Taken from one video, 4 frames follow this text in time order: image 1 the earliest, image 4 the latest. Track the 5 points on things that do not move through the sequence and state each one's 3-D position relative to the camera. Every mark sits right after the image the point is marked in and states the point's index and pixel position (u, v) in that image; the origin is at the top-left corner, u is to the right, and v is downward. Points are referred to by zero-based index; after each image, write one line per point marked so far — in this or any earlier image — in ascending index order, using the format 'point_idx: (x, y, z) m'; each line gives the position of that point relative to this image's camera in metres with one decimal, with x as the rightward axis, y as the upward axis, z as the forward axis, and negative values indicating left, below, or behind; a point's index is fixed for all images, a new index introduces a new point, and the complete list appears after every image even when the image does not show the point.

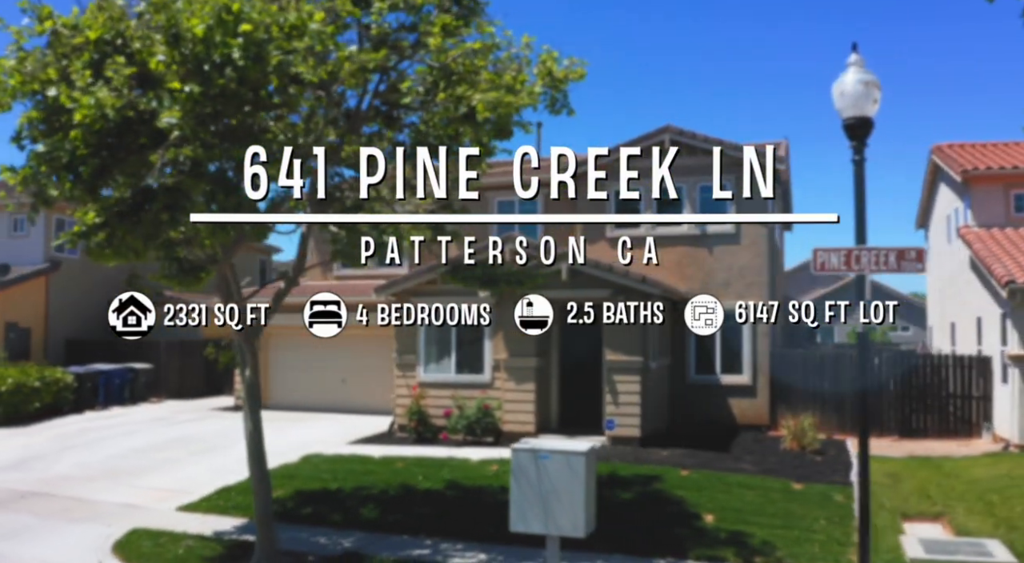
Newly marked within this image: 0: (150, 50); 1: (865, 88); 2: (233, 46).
0: (-6.5, +4.2, +15.5) m
1: (+6.5, +3.6, +15.9) m
2: (-4.9, +4.2, +15.2) m
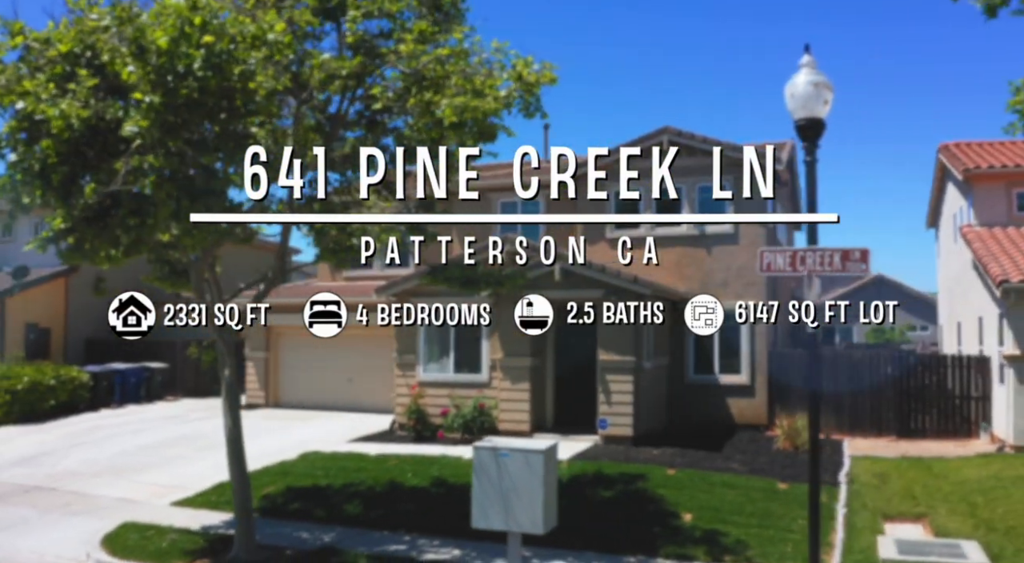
0: (-7.4, +4.1, +16.1) m
1: (+5.7, +3.6, +16.0) m
2: (-5.8, +4.1, +15.8) m
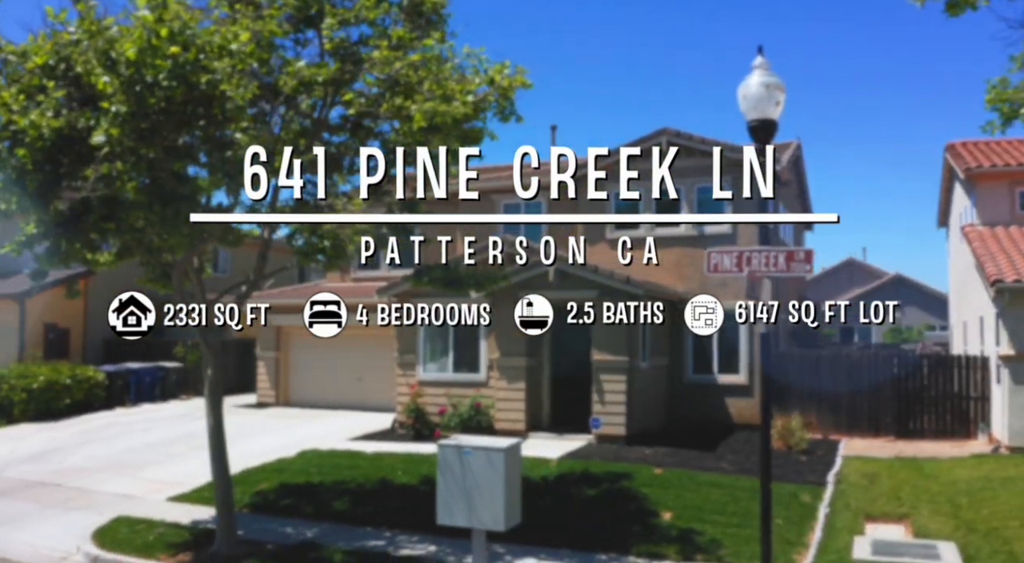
0: (-8.3, +4.1, +16.8) m
1: (+4.8, +3.6, +16.2) m
2: (-6.7, +4.1, +16.3) m
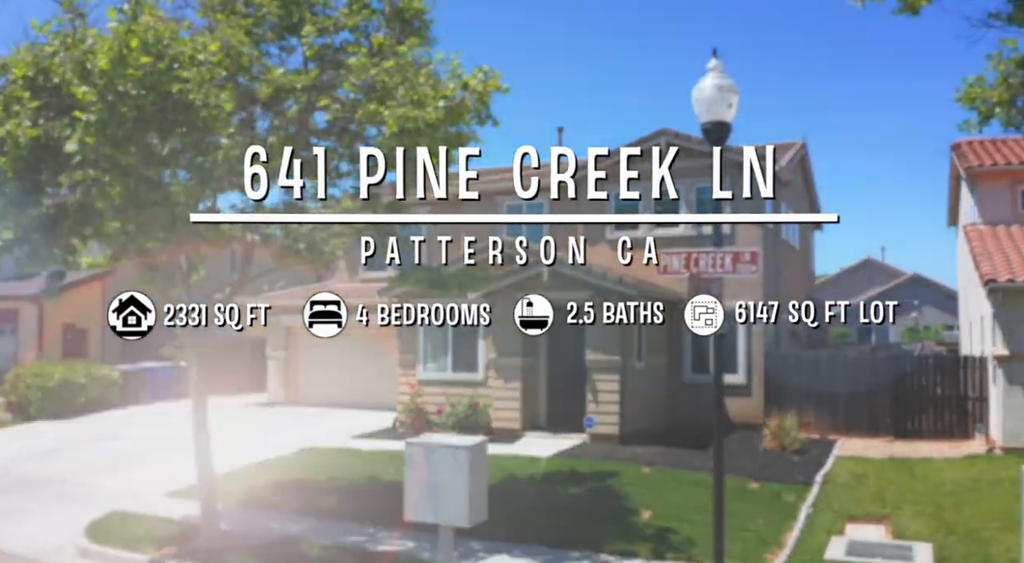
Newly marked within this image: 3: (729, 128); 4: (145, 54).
0: (-9.1, +4.0, +17.4) m
1: (+4.0, +3.6, +16.4) m
2: (-7.5, +4.0, +16.9) m
3: (+4.1, +2.9, +16.4) m
4: (-7.4, +4.6, +17.2) m
